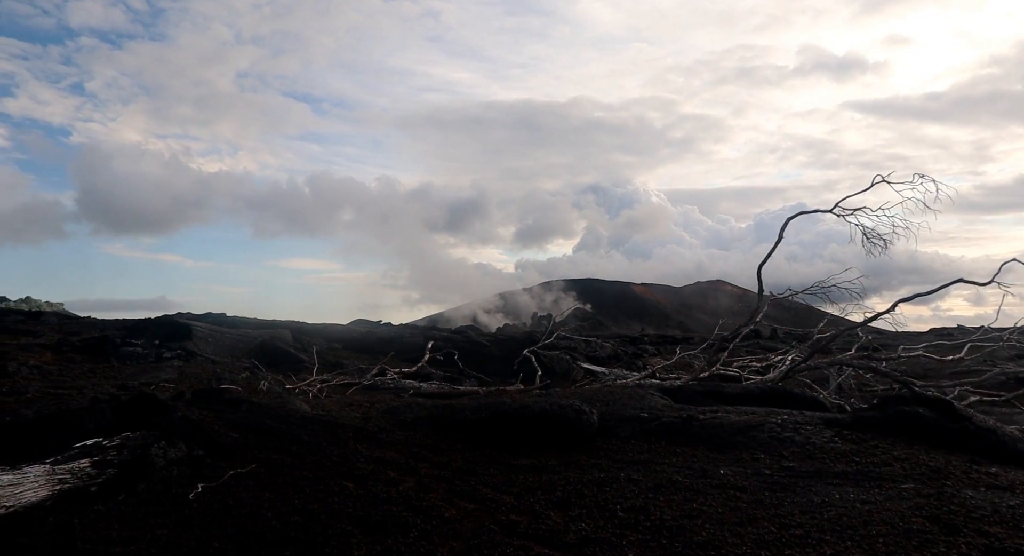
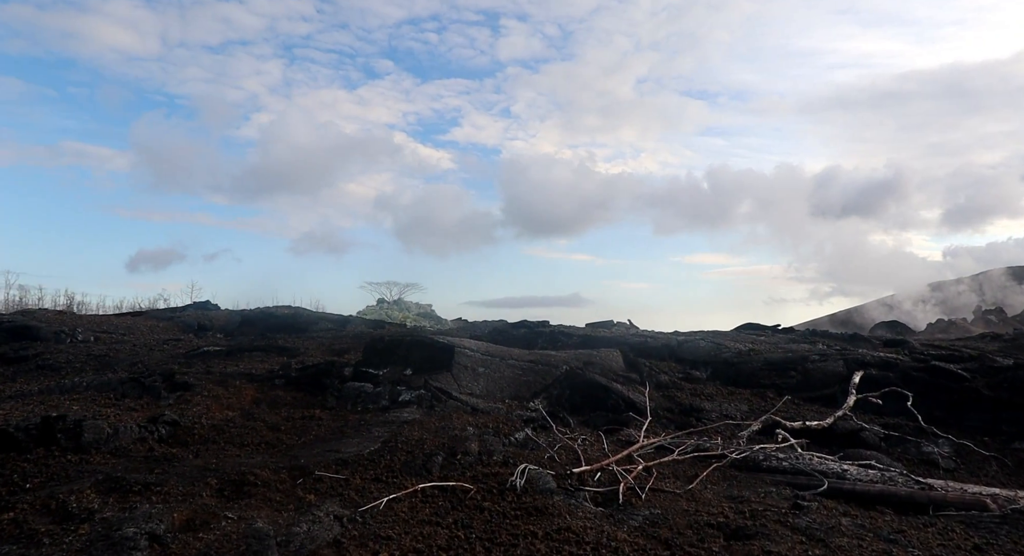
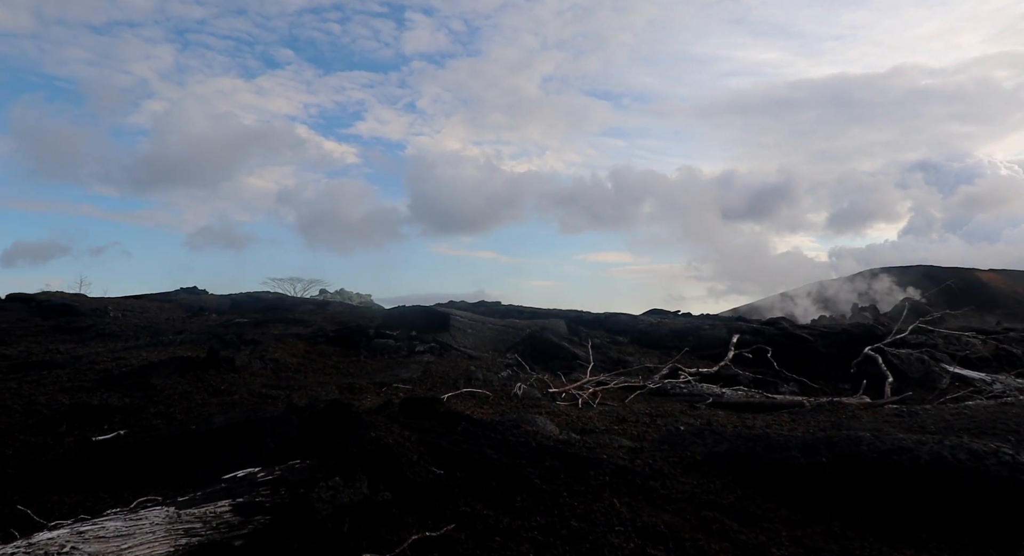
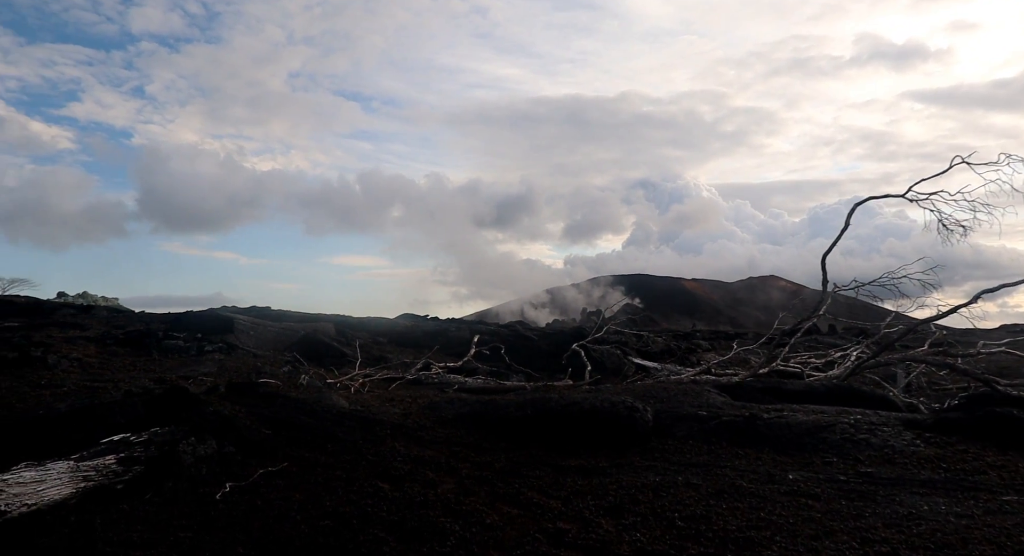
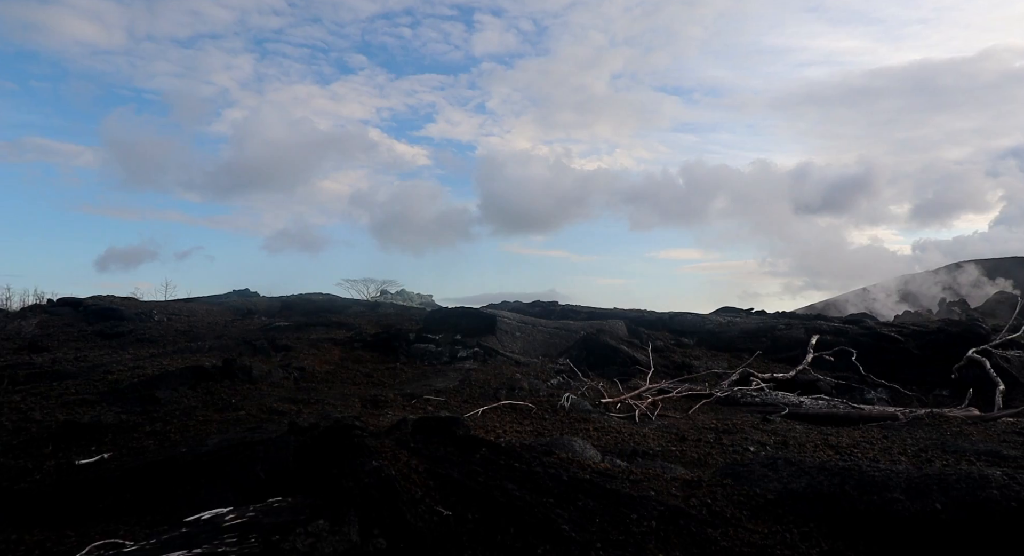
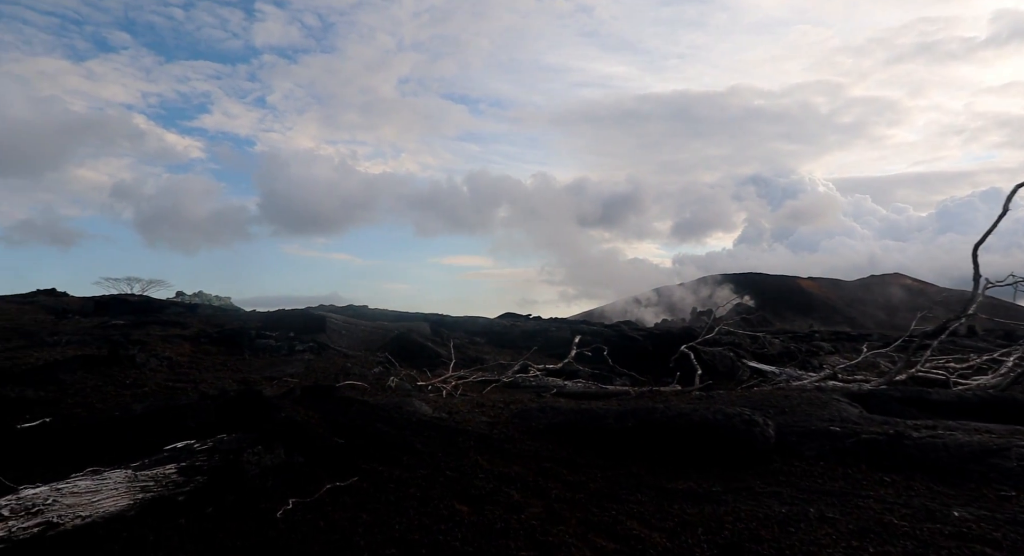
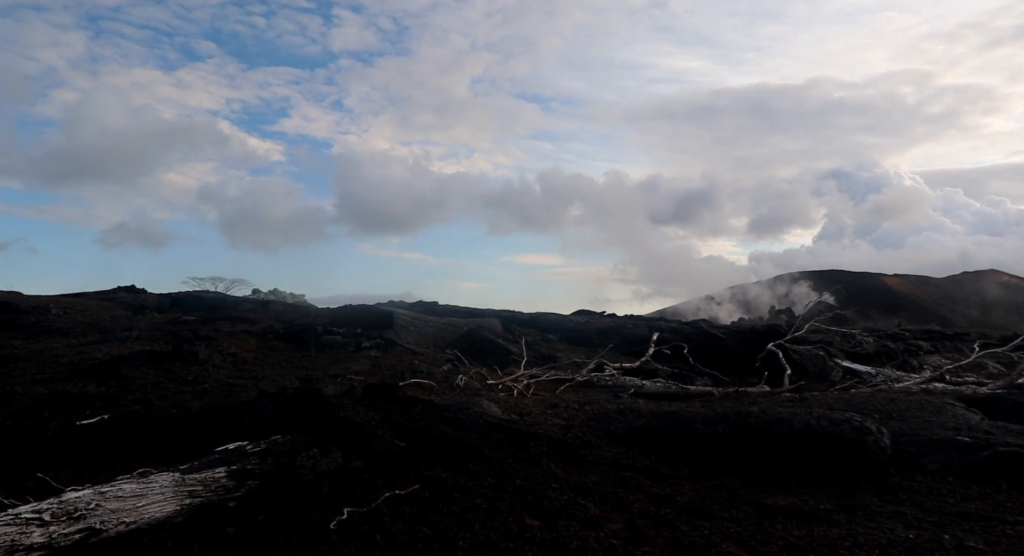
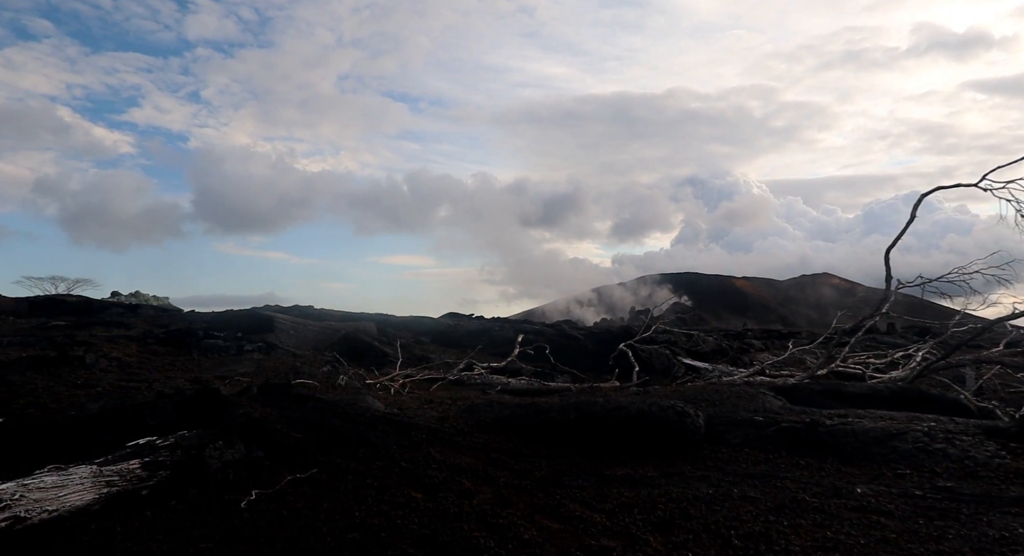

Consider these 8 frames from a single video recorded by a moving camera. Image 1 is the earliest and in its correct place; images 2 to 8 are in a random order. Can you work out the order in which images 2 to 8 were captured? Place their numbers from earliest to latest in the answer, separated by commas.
4, 8, 6, 7, 3, 5, 2
